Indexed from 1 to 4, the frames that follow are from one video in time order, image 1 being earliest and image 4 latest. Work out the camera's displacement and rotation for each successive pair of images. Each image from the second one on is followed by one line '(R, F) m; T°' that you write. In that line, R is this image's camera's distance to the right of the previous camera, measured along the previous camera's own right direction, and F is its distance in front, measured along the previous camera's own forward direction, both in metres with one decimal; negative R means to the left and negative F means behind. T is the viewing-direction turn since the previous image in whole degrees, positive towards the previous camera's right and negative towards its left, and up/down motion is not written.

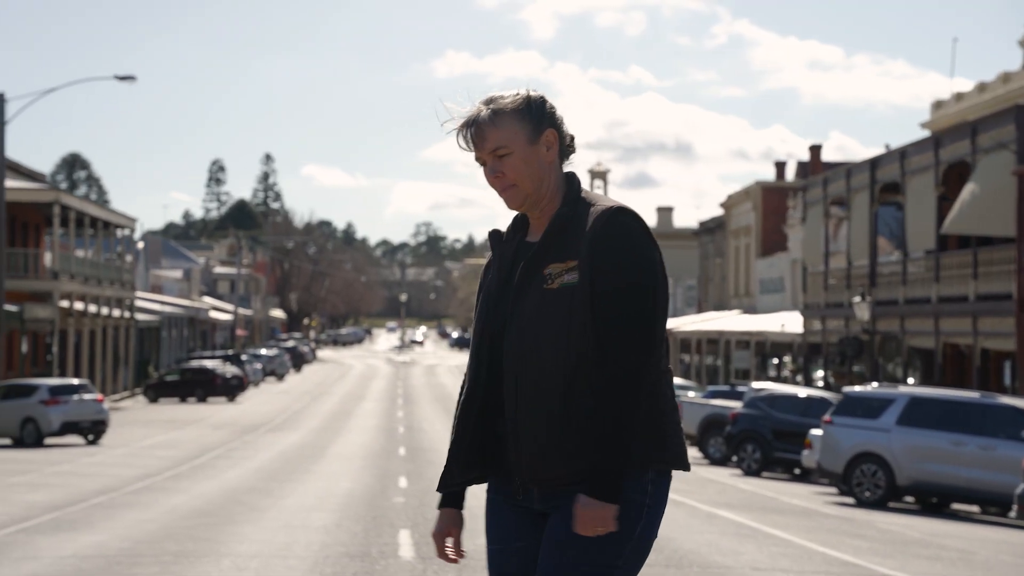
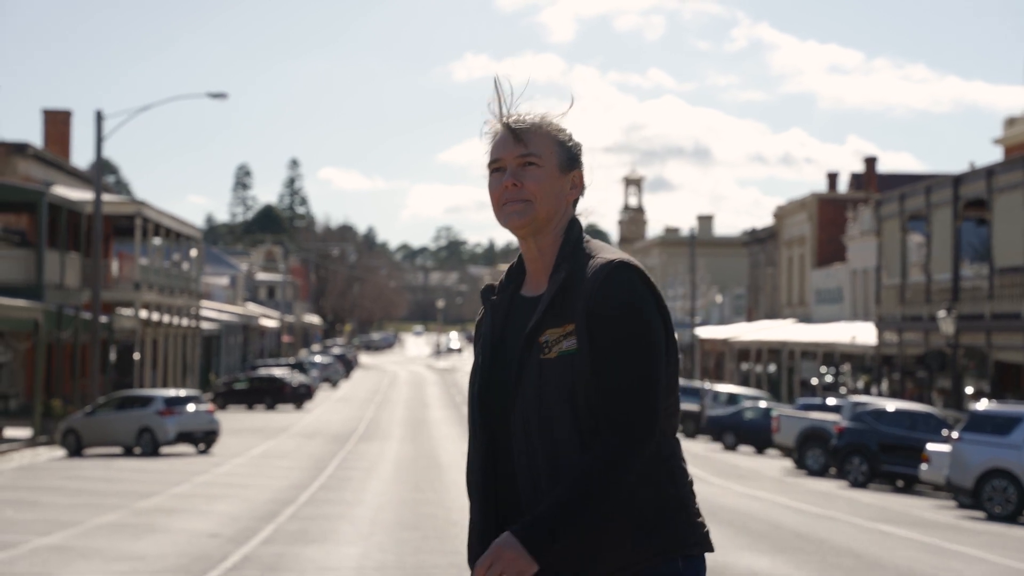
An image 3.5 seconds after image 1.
(-1.6, -0.8) m; -1°
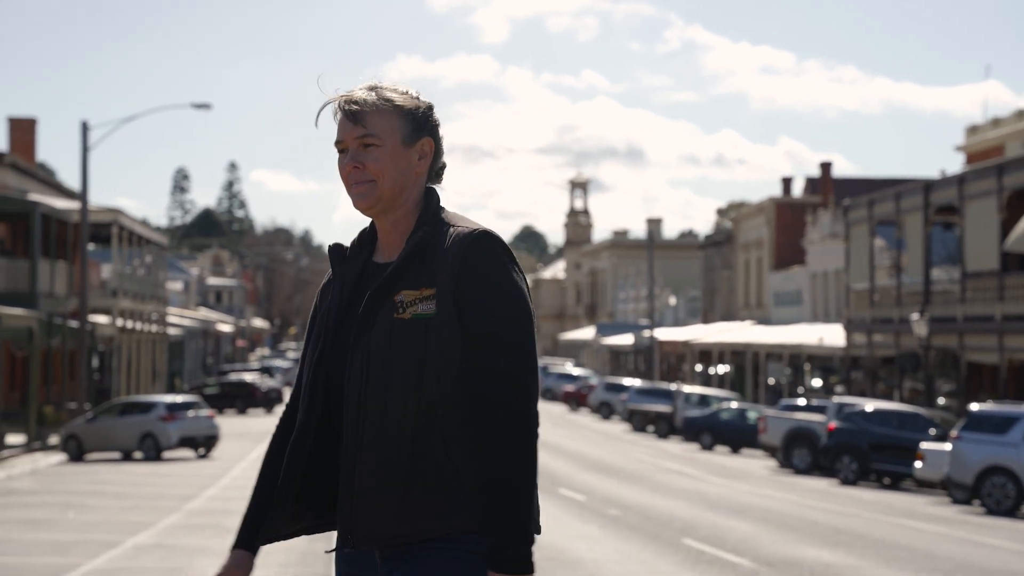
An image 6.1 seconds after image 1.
(-1.2, -0.8) m; +2°
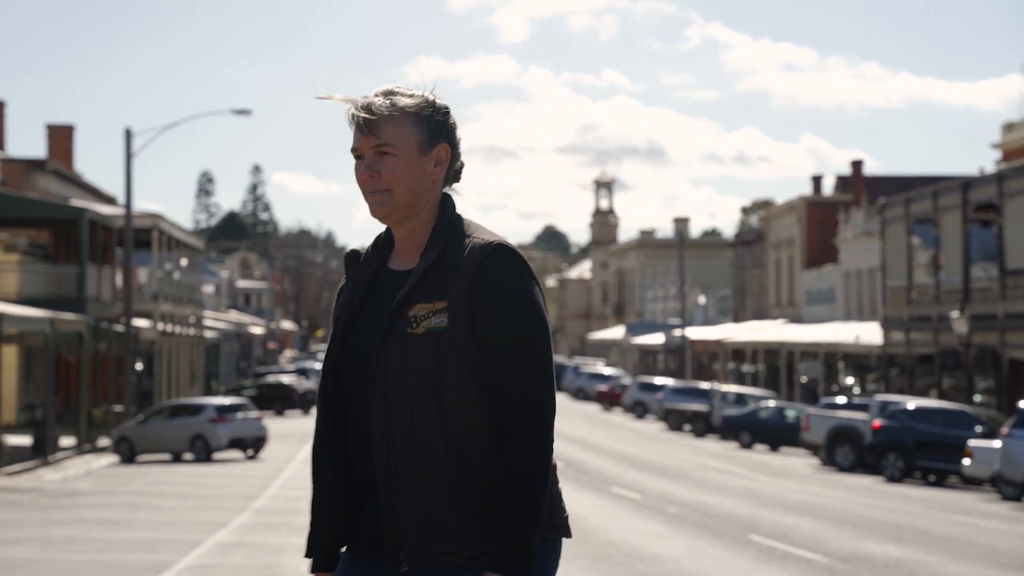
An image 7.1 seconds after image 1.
(-0.4, -0.3) m; -1°
